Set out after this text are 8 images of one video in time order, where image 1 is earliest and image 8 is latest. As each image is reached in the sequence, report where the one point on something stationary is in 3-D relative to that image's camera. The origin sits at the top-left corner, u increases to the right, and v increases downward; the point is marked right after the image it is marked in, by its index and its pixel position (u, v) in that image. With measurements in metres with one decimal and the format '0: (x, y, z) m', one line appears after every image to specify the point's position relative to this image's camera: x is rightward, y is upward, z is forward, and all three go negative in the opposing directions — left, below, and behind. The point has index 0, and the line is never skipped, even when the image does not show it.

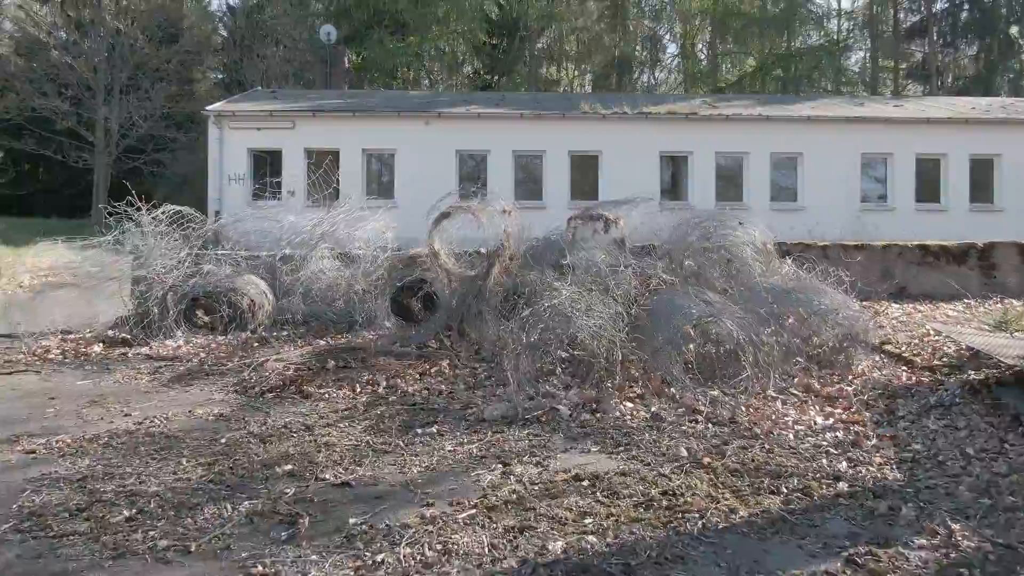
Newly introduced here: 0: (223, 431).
0: (-0.8, -0.4, +3.0) m
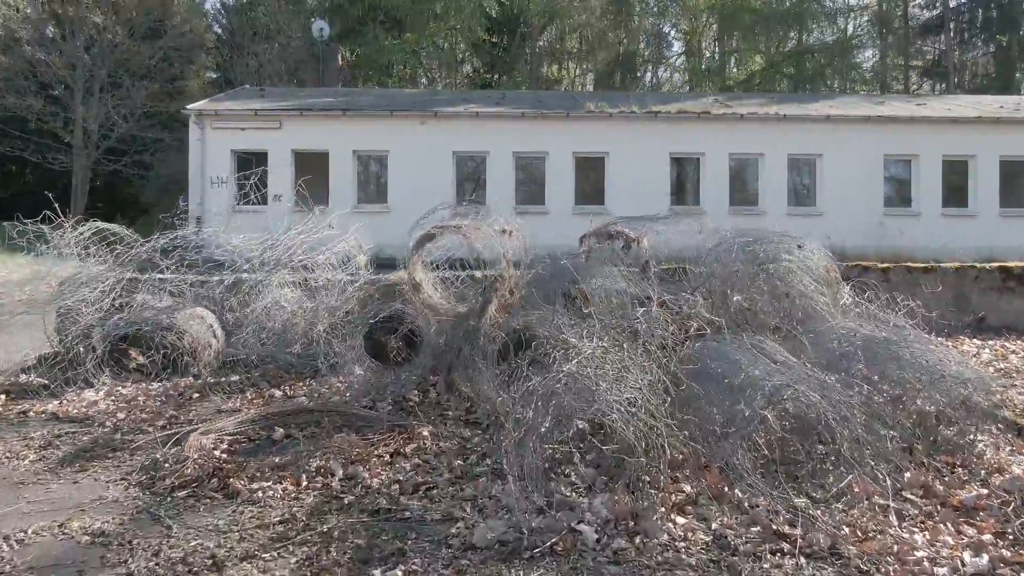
0: (-0.8, -0.5, +2.1) m
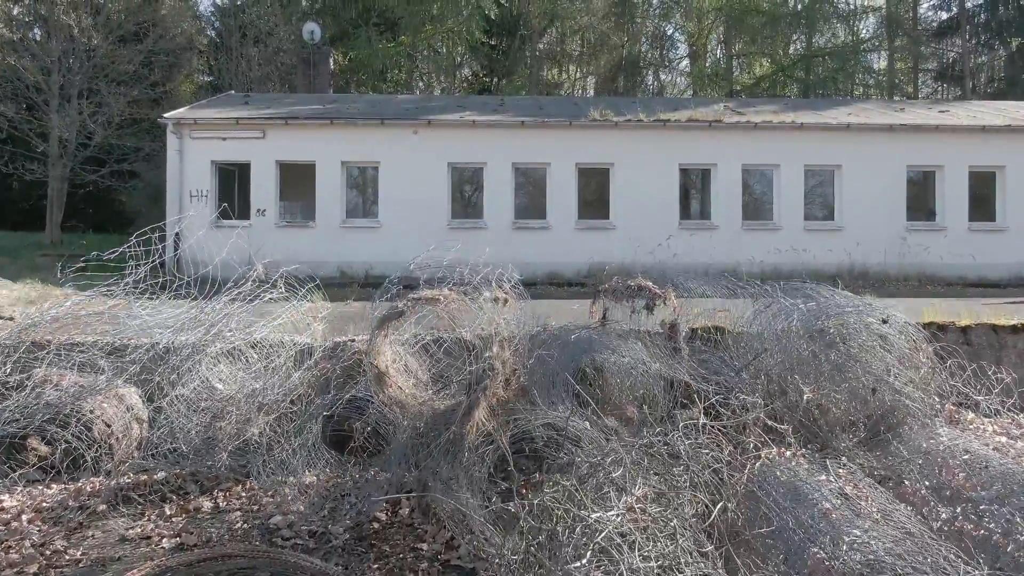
0: (-0.8, -0.8, +1.2) m
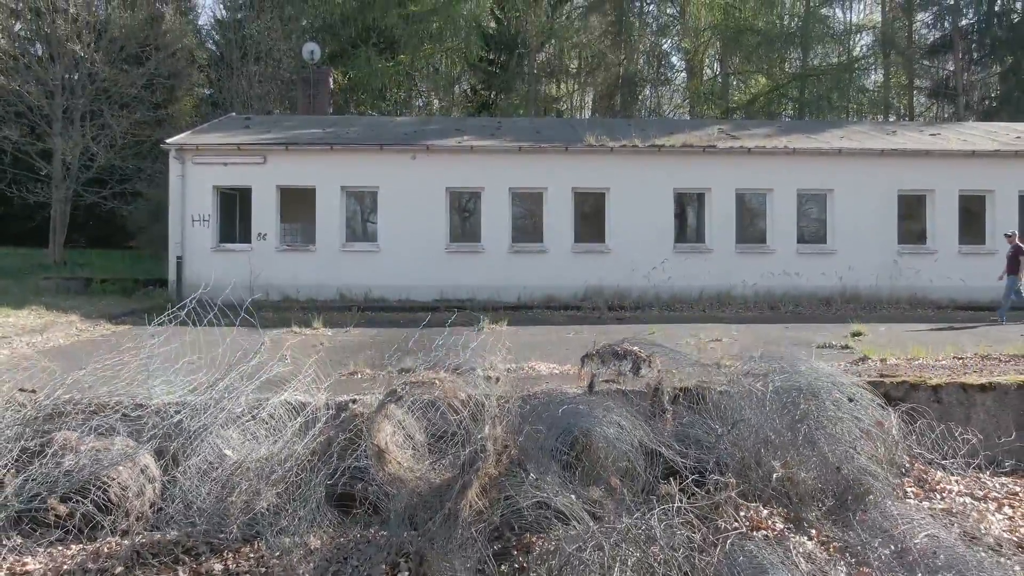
0: (-0.8, -1.0, +1.4) m
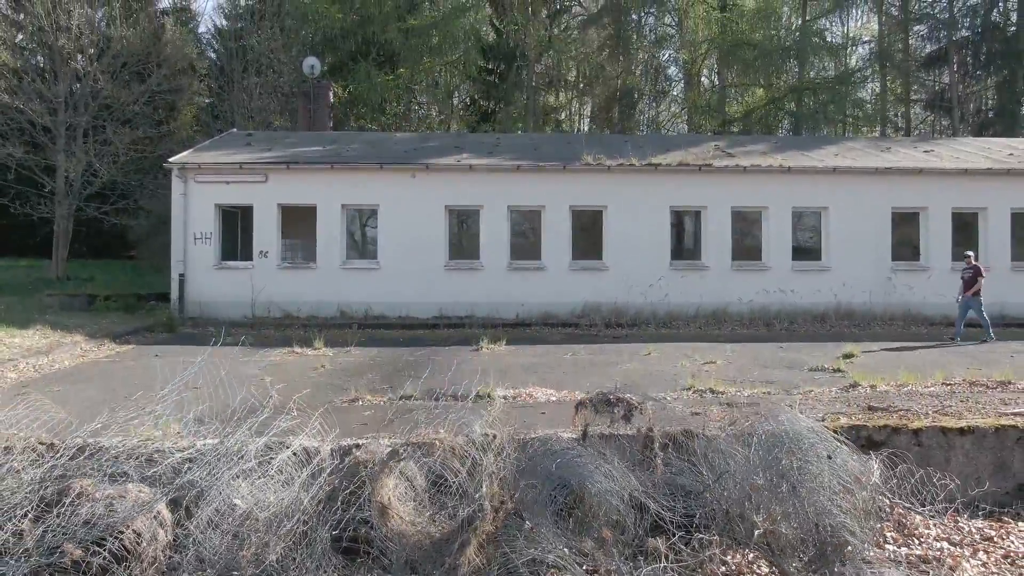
0: (-0.8, -1.2, +1.5) m
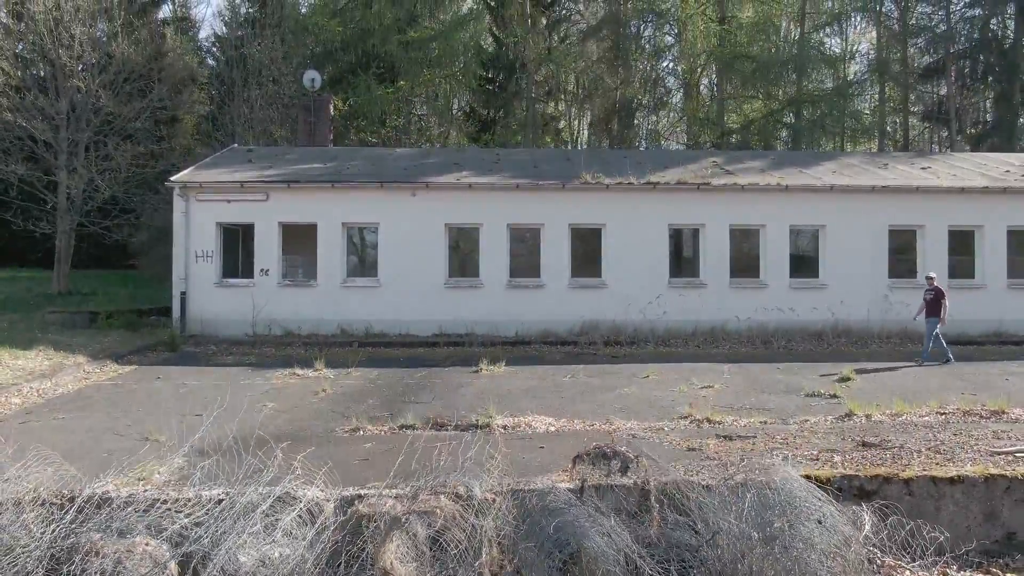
0: (-0.8, -1.4, +1.6) m
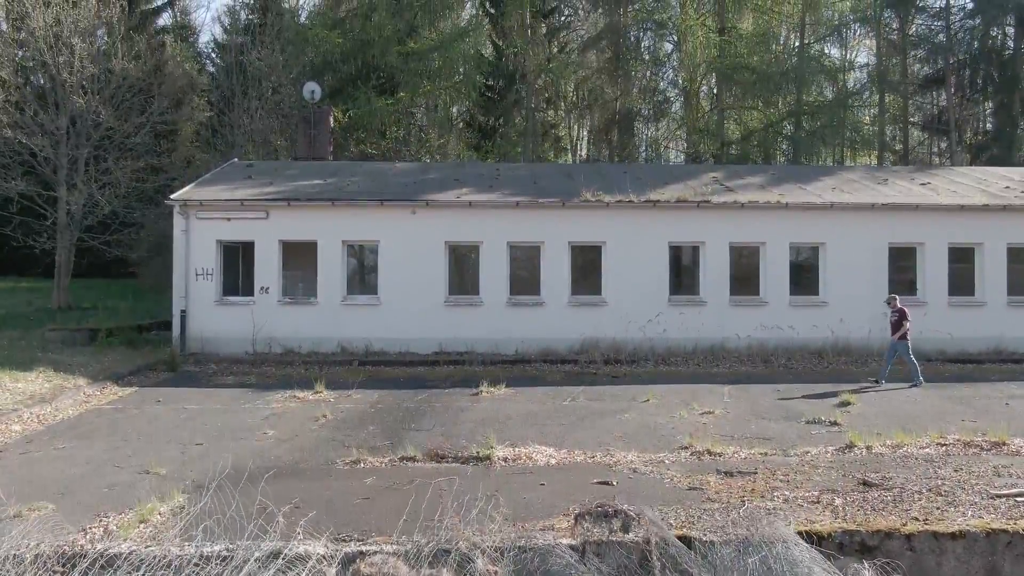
0: (-0.8, -1.6, +1.6) m
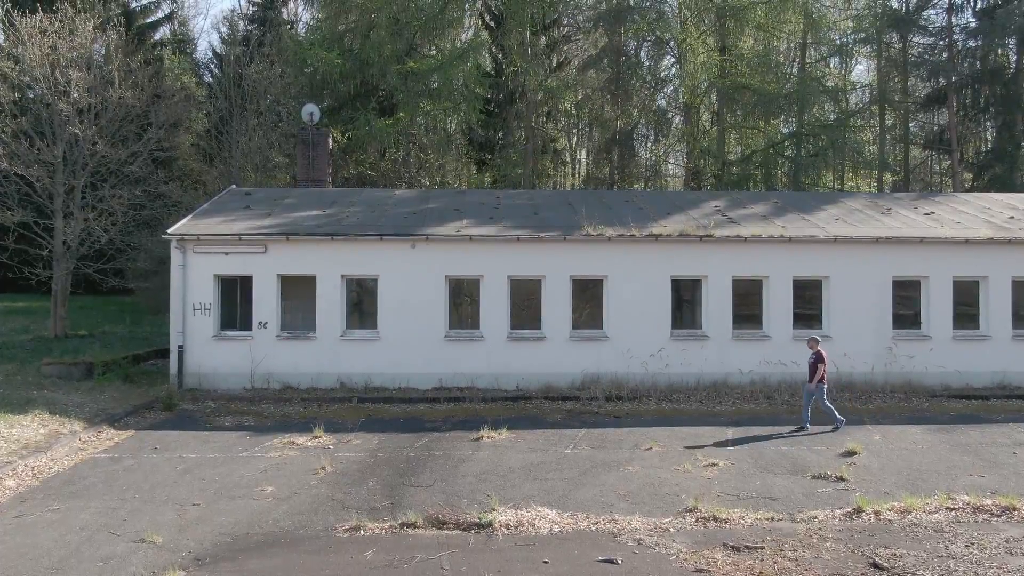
0: (-0.8, -2.0, +1.5) m
